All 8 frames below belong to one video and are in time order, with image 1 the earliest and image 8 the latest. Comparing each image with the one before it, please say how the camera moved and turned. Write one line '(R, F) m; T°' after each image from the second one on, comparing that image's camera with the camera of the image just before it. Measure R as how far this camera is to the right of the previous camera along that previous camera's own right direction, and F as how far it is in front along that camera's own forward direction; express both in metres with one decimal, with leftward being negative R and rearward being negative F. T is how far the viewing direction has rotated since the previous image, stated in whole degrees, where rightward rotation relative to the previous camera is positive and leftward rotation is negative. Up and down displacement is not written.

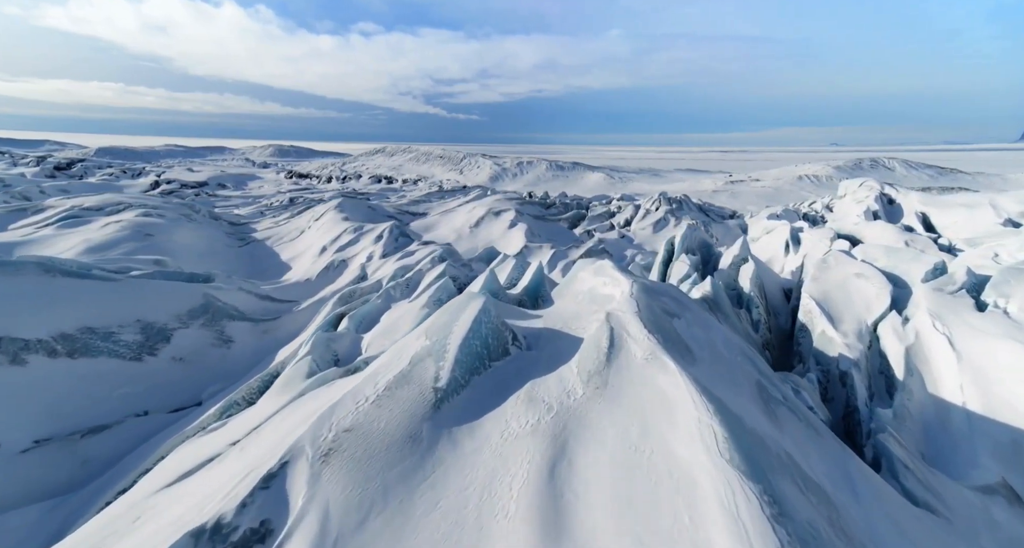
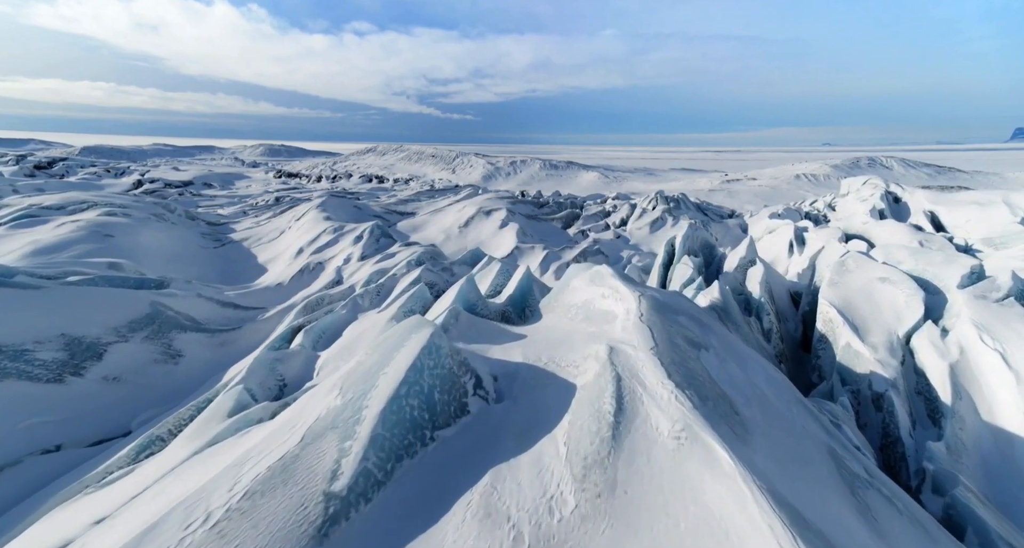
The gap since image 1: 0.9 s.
(+0.2, +1.2) m; +1°
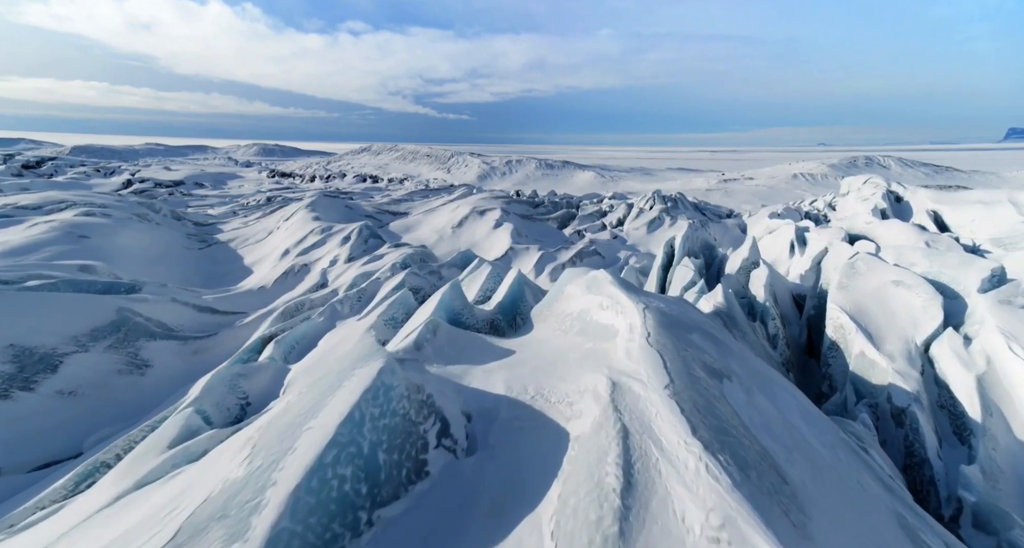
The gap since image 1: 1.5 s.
(+0.1, +0.6) m; 0°
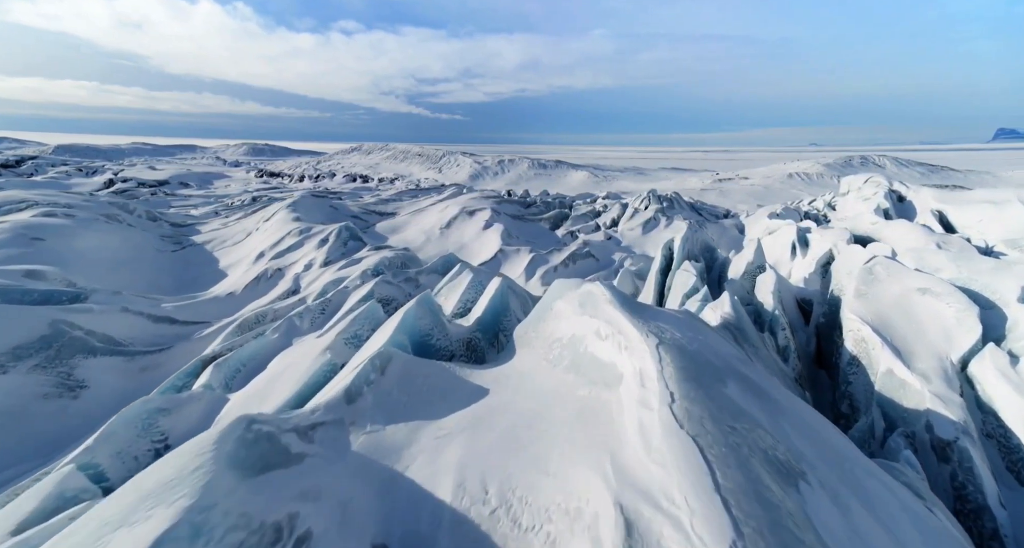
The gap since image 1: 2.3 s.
(+0.2, +1.0) m; +1°
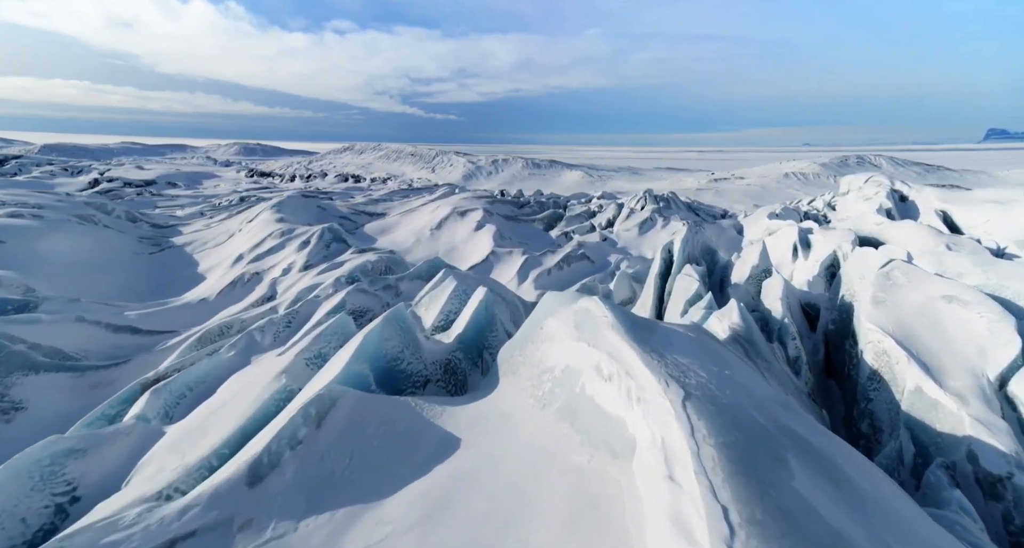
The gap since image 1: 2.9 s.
(+0.1, +0.8) m; +1°
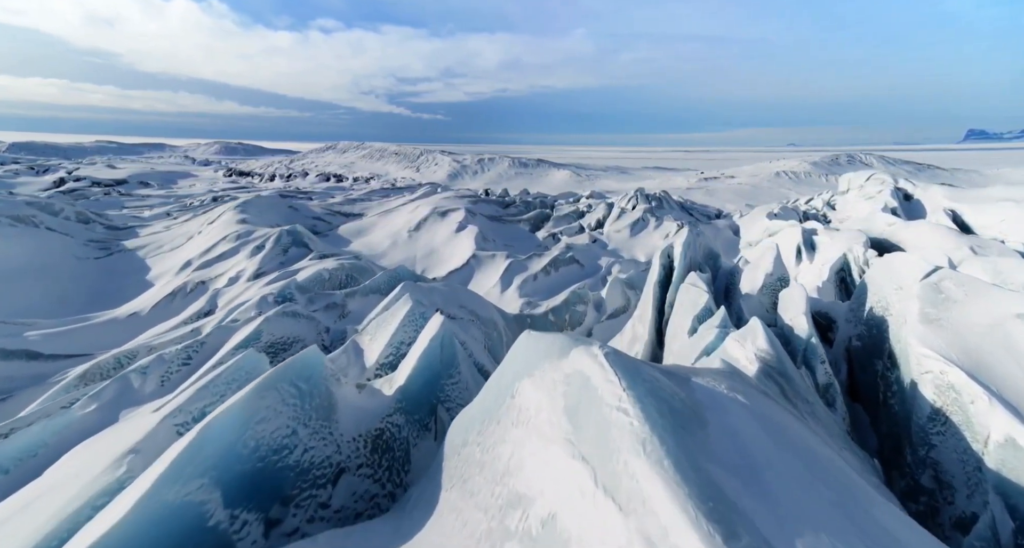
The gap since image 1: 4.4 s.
(+0.2, +1.6) m; +1°
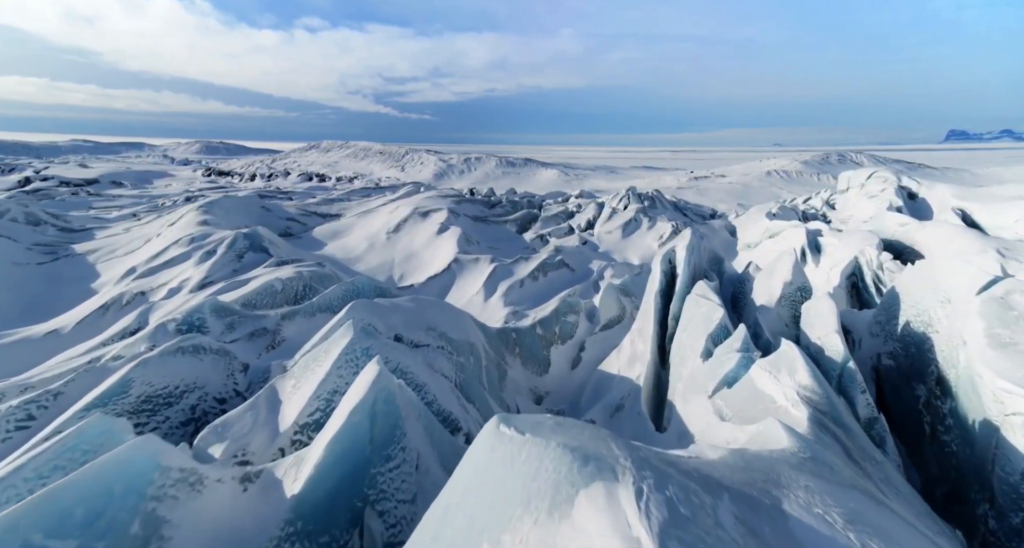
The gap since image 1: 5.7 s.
(+0.1, +1.4) m; +1°
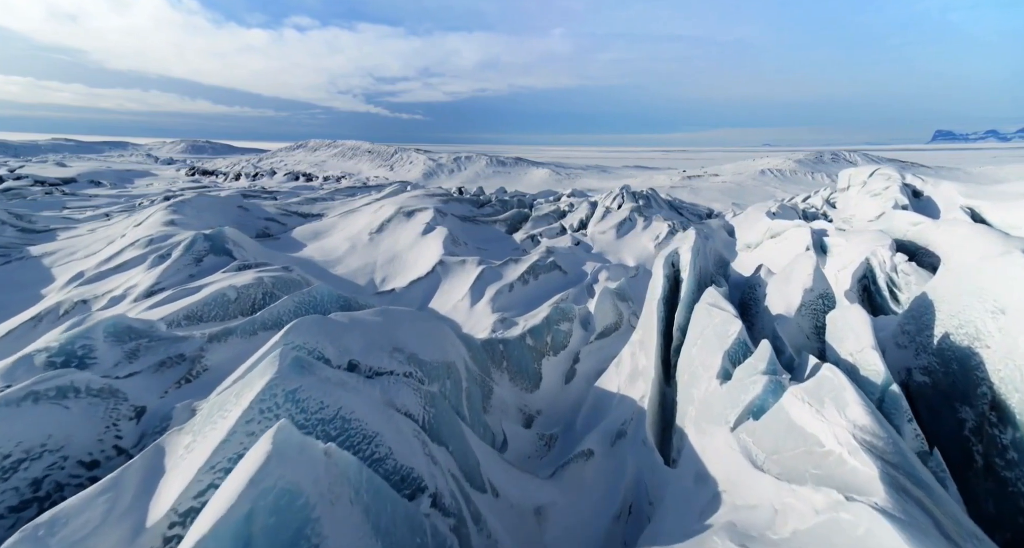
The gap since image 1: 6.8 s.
(+0.1, +1.1) m; +1°
